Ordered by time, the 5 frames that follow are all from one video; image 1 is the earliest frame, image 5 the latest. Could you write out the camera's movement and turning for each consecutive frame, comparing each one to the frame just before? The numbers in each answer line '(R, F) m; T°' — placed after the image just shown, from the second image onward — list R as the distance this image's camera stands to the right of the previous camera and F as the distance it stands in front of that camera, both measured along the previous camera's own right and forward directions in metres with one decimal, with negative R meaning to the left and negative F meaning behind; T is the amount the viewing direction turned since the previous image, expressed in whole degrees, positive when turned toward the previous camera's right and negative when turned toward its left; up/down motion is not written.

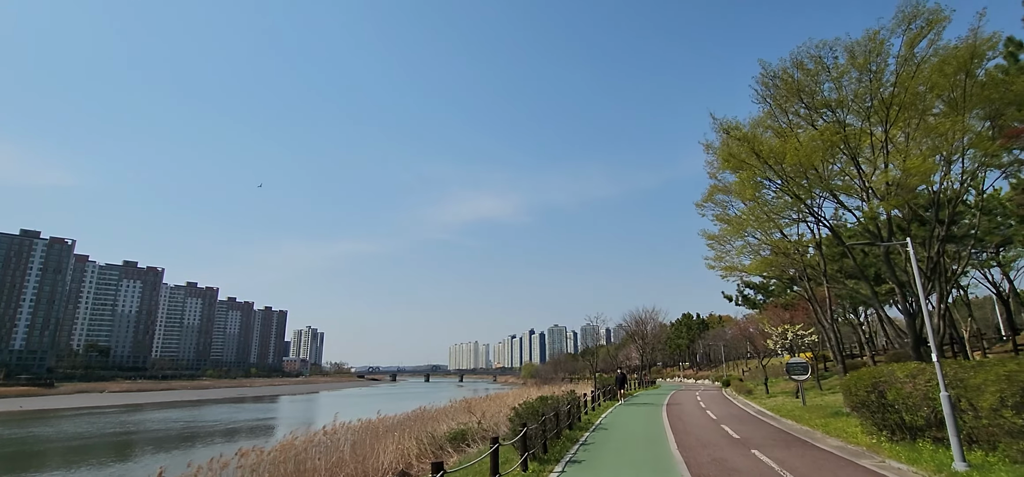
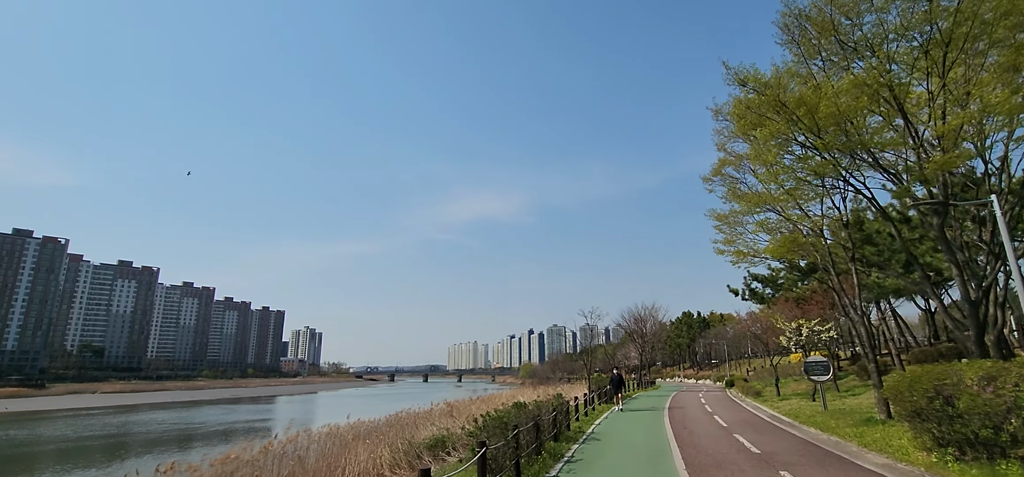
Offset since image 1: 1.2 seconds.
(+0.3, +1.2) m; 0°
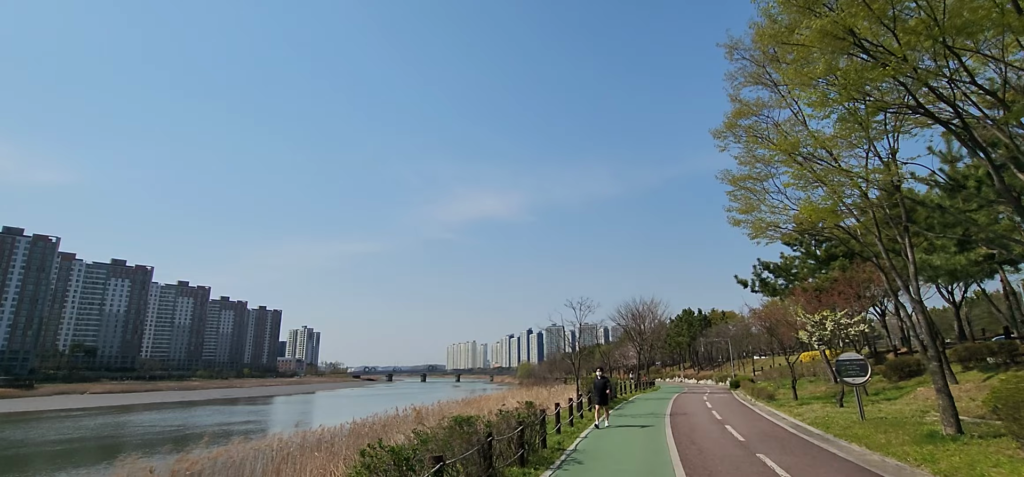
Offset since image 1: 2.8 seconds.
(+0.4, +1.6) m; 0°
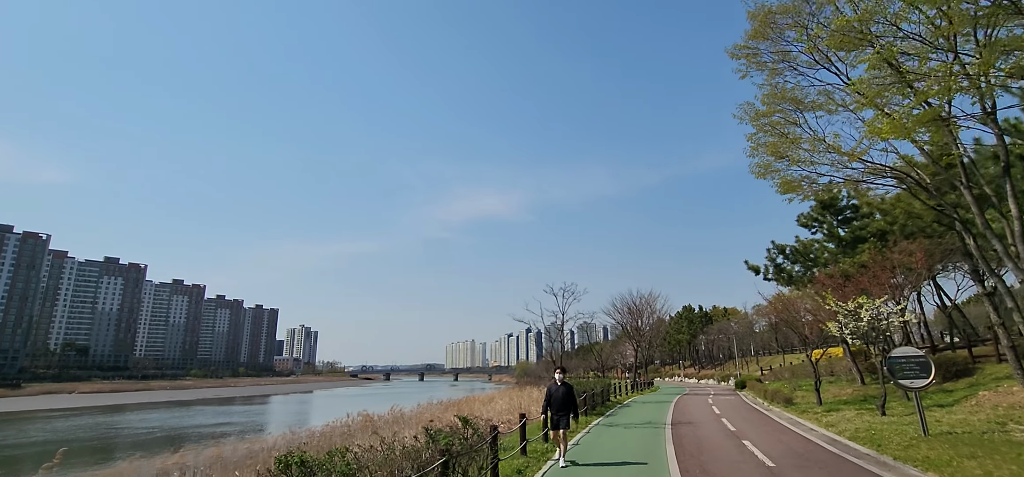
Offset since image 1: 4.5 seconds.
(+0.5, +1.7) m; 0°
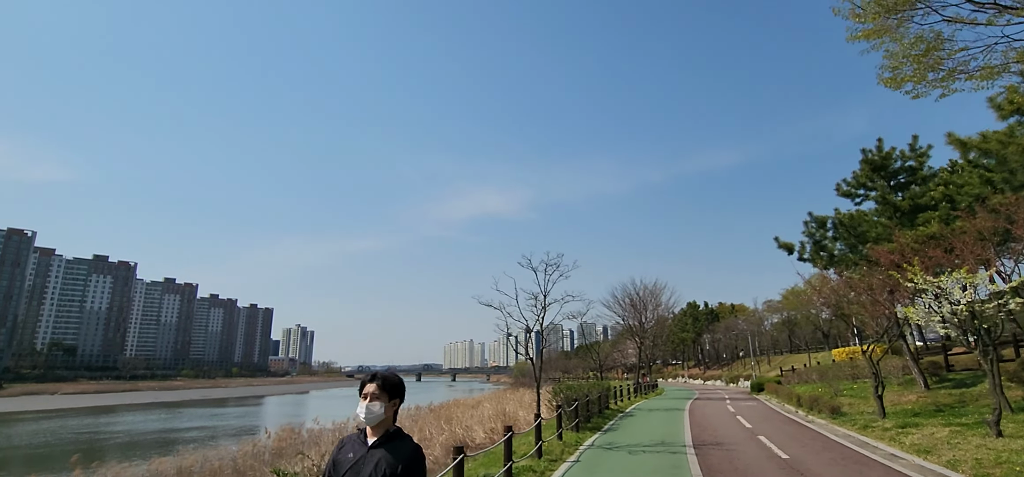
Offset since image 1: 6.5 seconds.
(+0.4, +2.2) m; 0°
